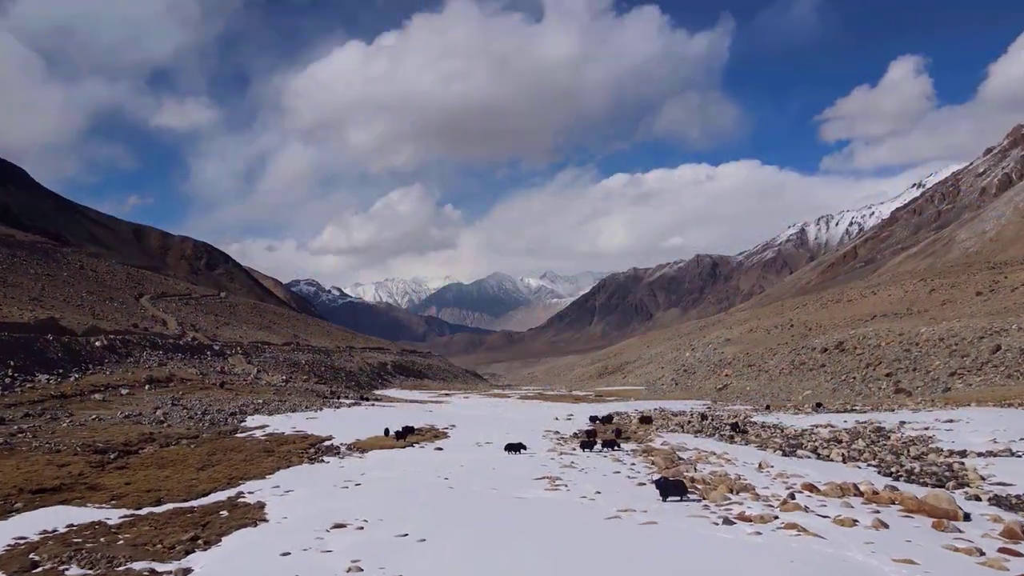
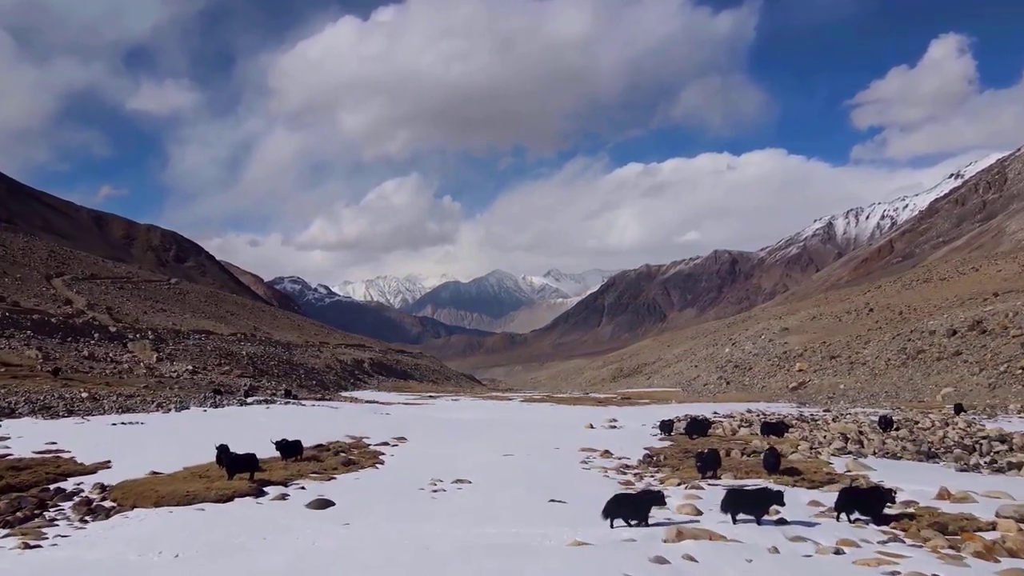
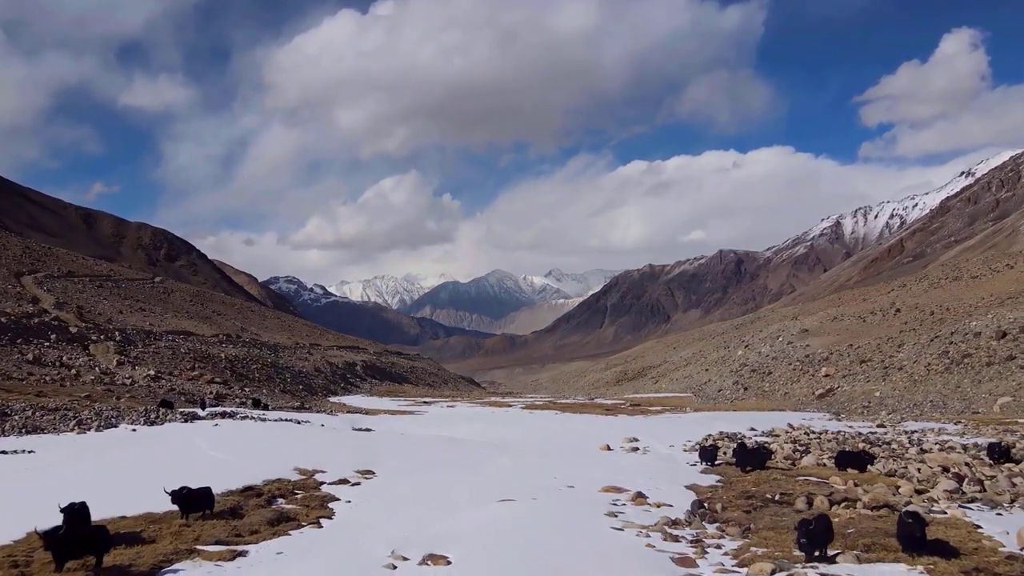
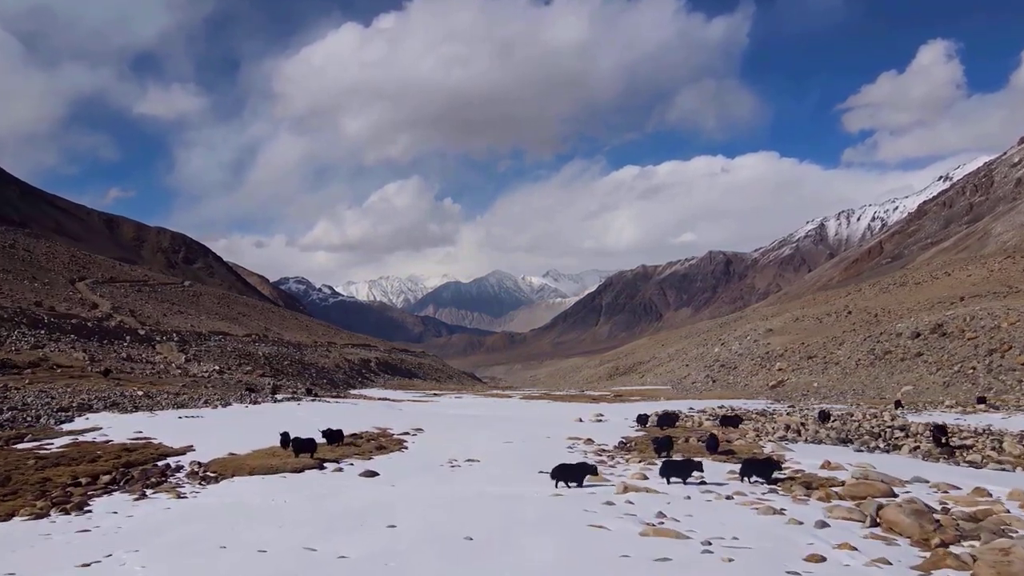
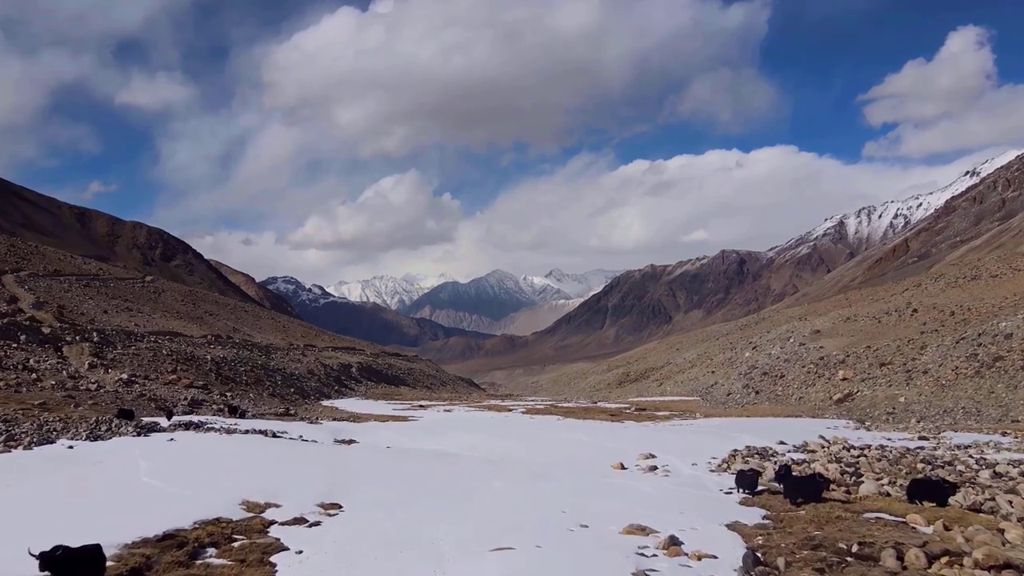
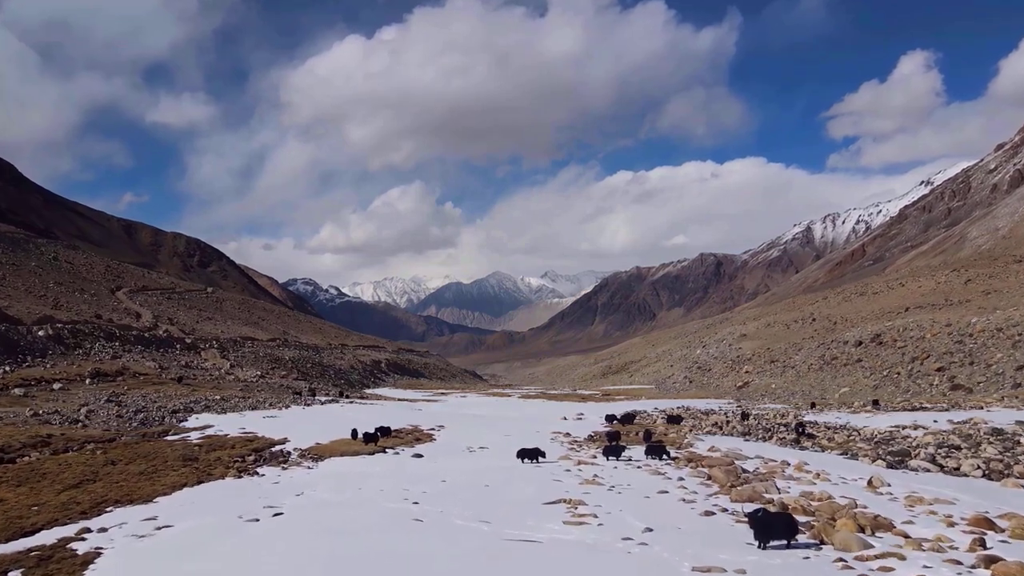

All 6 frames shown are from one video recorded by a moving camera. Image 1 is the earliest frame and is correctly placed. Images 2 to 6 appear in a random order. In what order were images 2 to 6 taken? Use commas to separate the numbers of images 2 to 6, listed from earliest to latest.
6, 4, 2, 3, 5
